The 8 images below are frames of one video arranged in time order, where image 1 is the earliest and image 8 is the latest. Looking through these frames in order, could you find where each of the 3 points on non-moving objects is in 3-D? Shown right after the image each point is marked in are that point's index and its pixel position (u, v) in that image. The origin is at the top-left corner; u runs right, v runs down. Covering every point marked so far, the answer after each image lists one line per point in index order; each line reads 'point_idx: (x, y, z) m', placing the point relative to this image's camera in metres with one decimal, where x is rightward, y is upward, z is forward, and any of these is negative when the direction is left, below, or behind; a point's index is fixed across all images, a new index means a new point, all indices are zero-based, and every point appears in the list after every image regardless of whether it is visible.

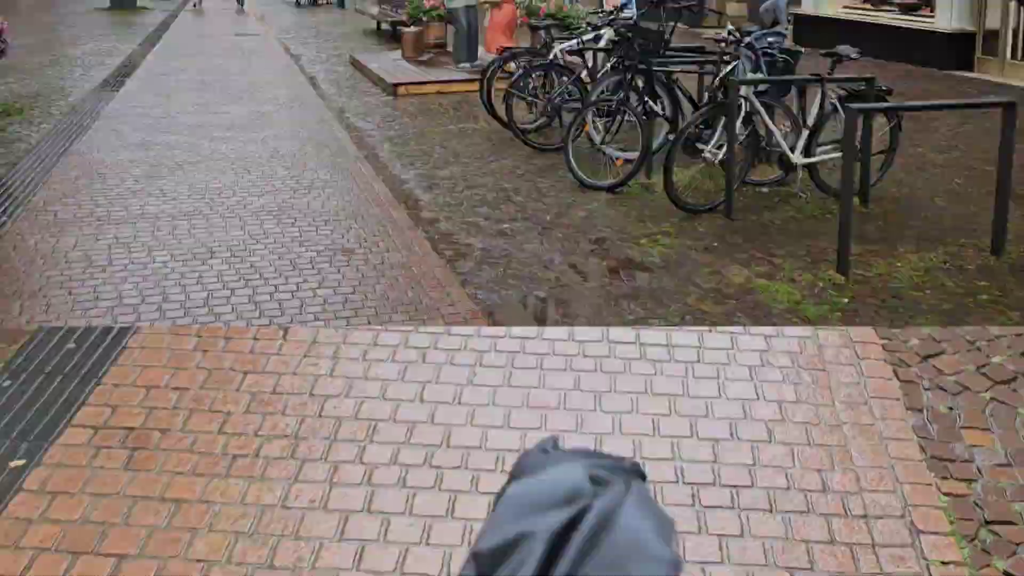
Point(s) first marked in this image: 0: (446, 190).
0: (-0.4, +0.5, +4.5) m
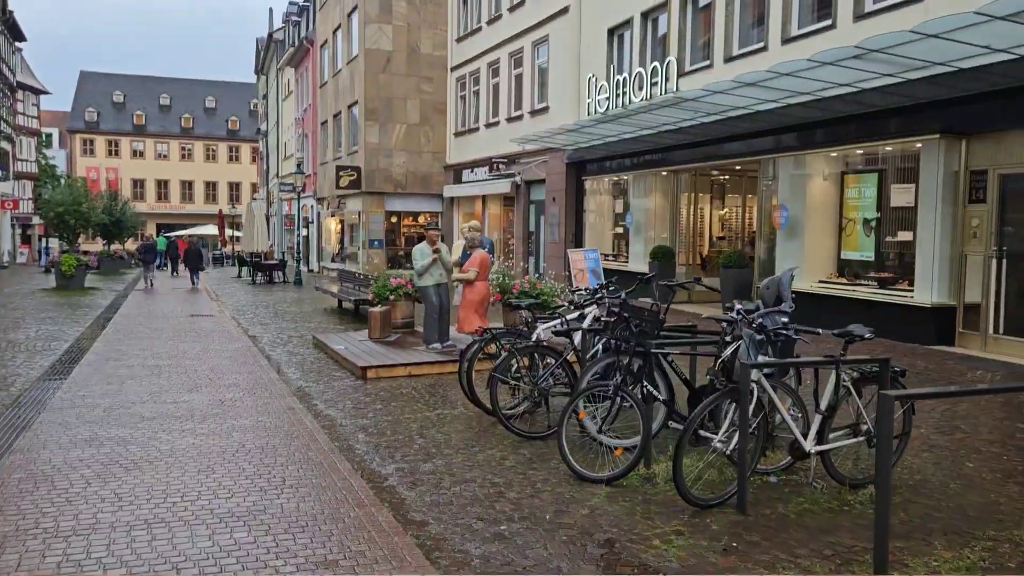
0: (-0.4, -1.0, +4.2) m
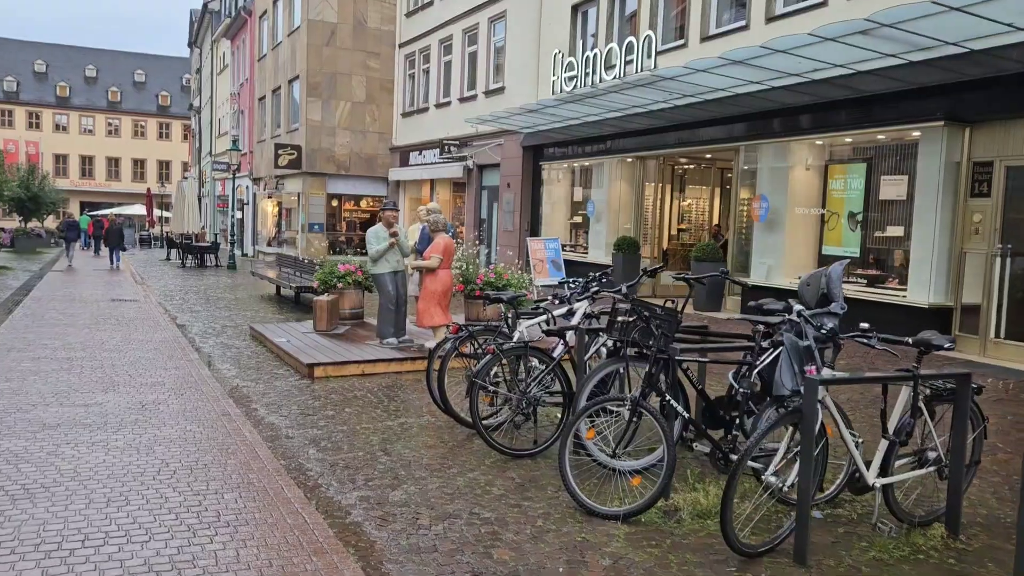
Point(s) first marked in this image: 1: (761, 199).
0: (-0.4, -1.0, +3.4) m
1: (+3.0, +1.1, +10.2) m
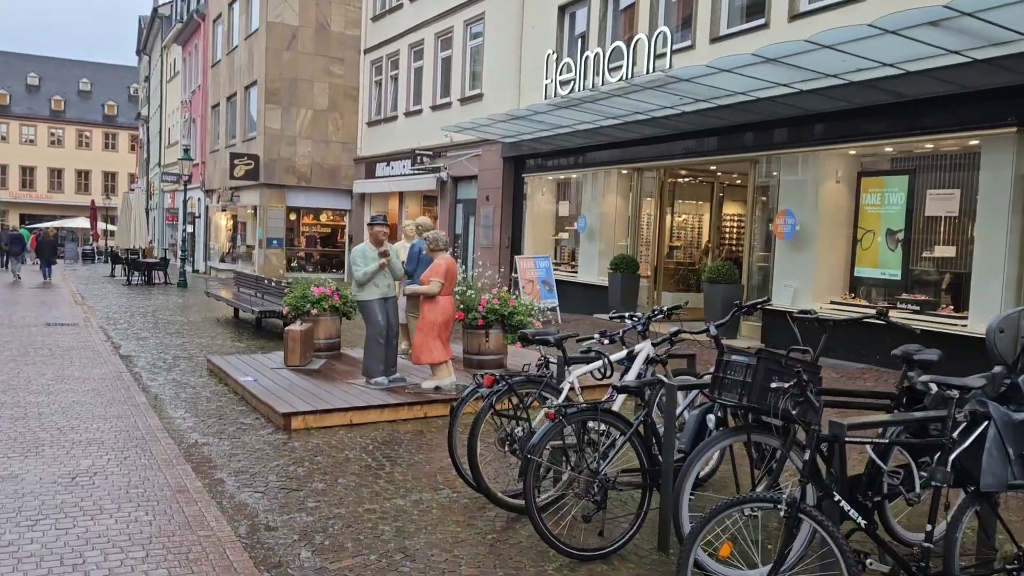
0: (-0.1, -1.1, +2.2) m
1: (+2.9, +0.8, +9.2) m
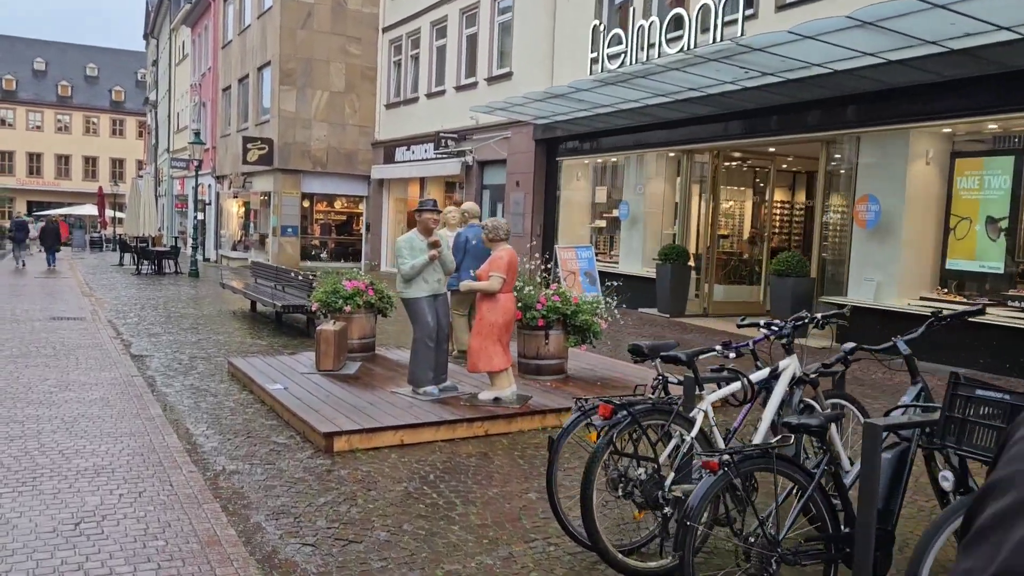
0: (+0.3, -1.1, +1.4) m
1: (+3.4, +0.8, +8.3) m
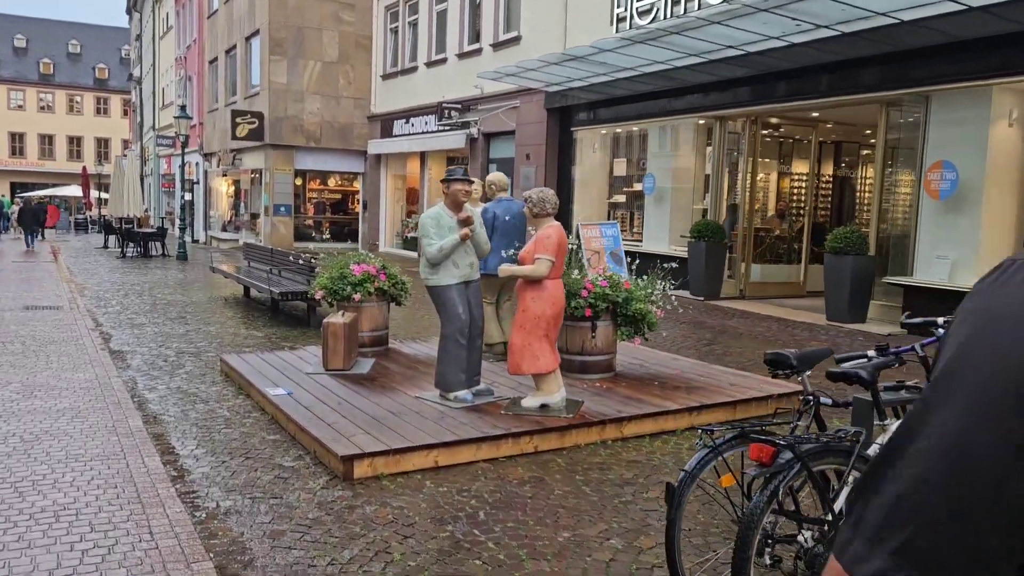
0: (+0.6, -1.2, +0.5) m
1: (+3.6, +1.0, +7.4) m
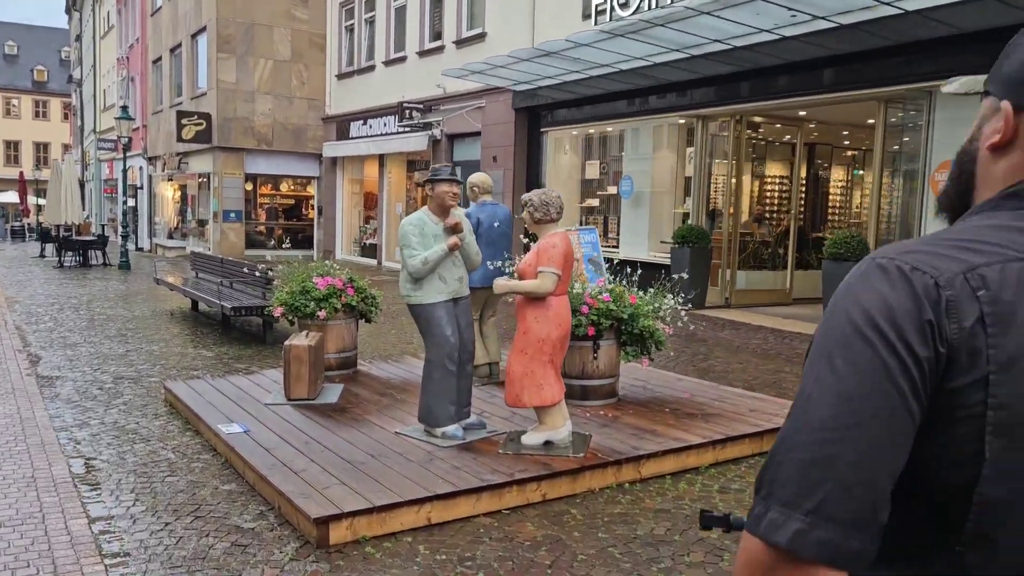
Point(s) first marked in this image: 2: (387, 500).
0: (+0.8, -1.2, -0.1) m
1: (+3.4, +1.0, +7.0) m
2: (-0.5, -0.8, +3.2) m
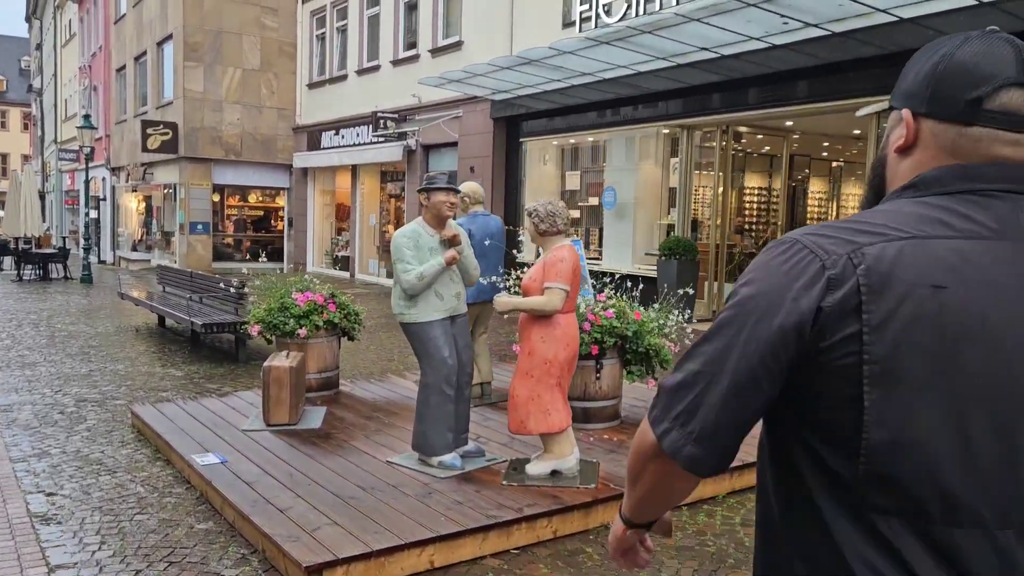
0: (+1.0, -1.2, -0.4) m
1: (+3.3, +0.9, +6.8) m
2: (-0.4, -0.9, +2.9) m
